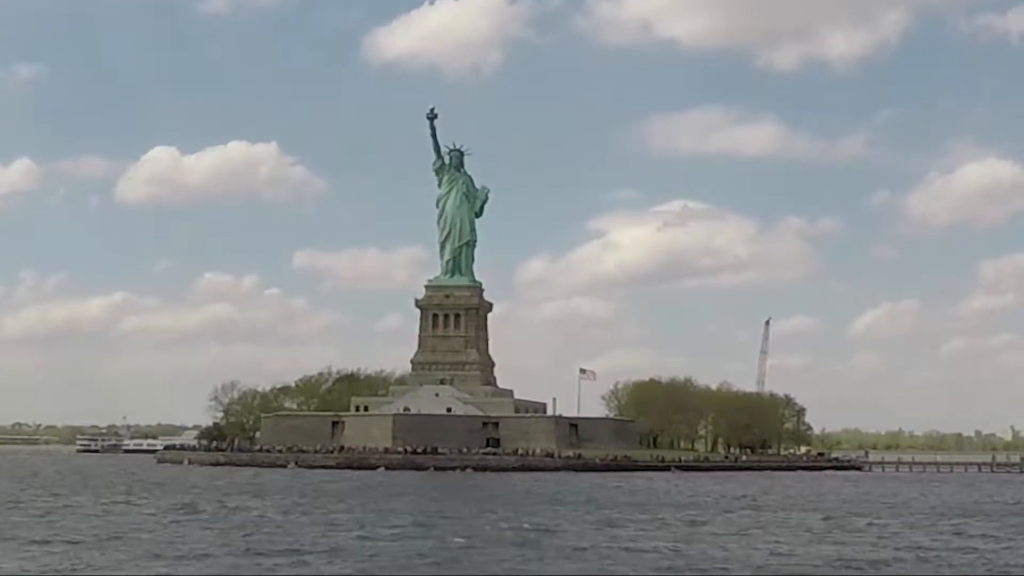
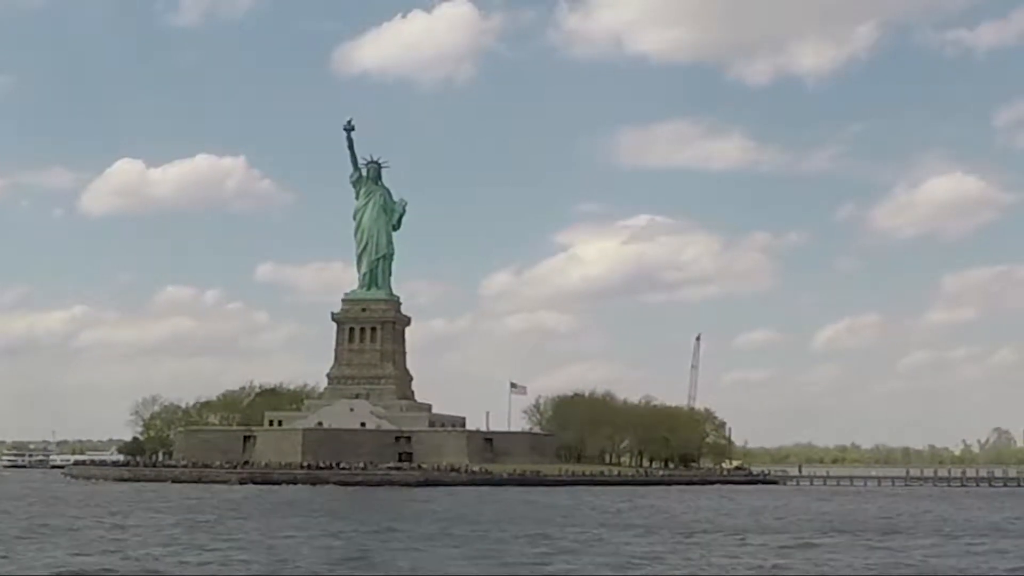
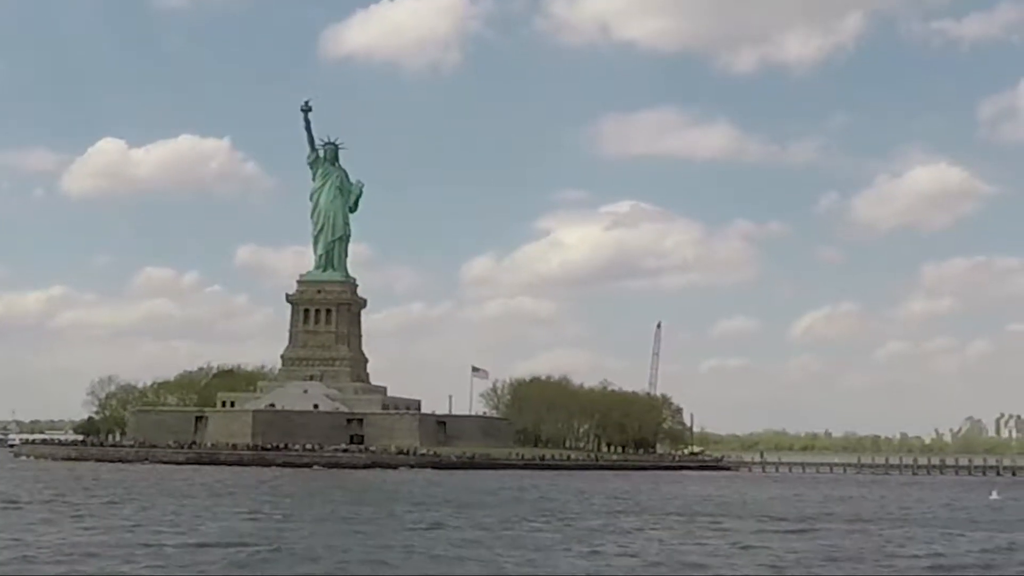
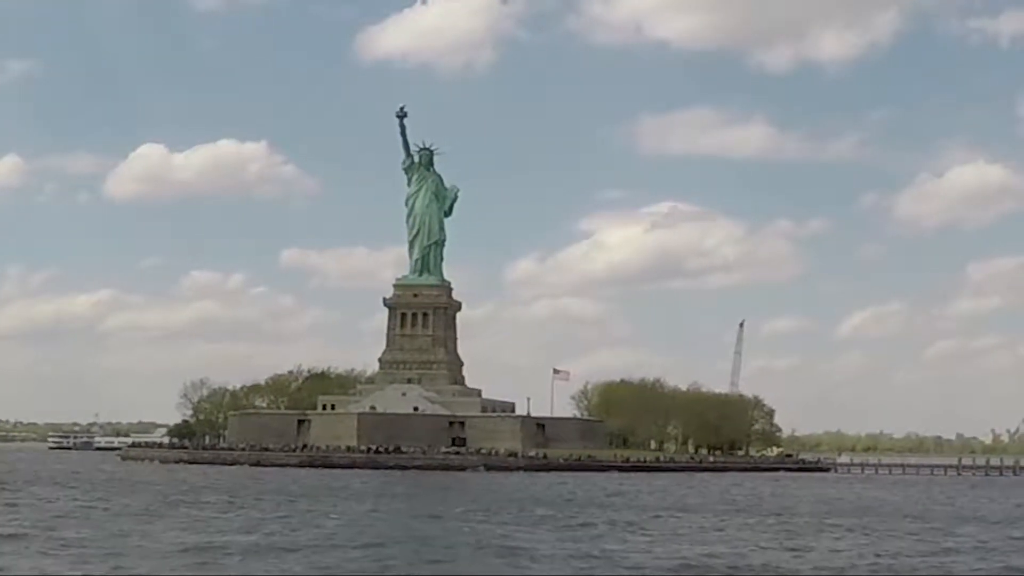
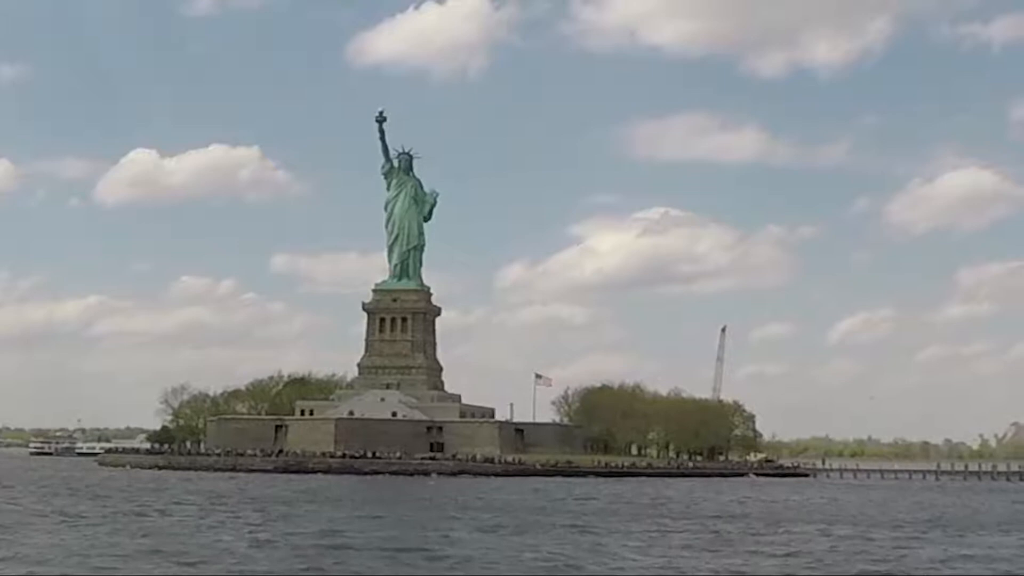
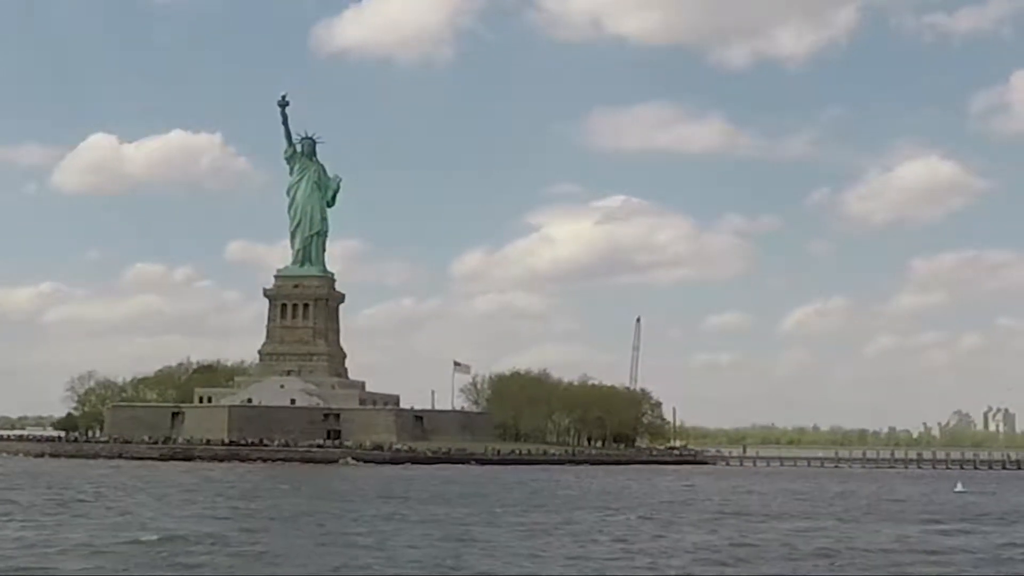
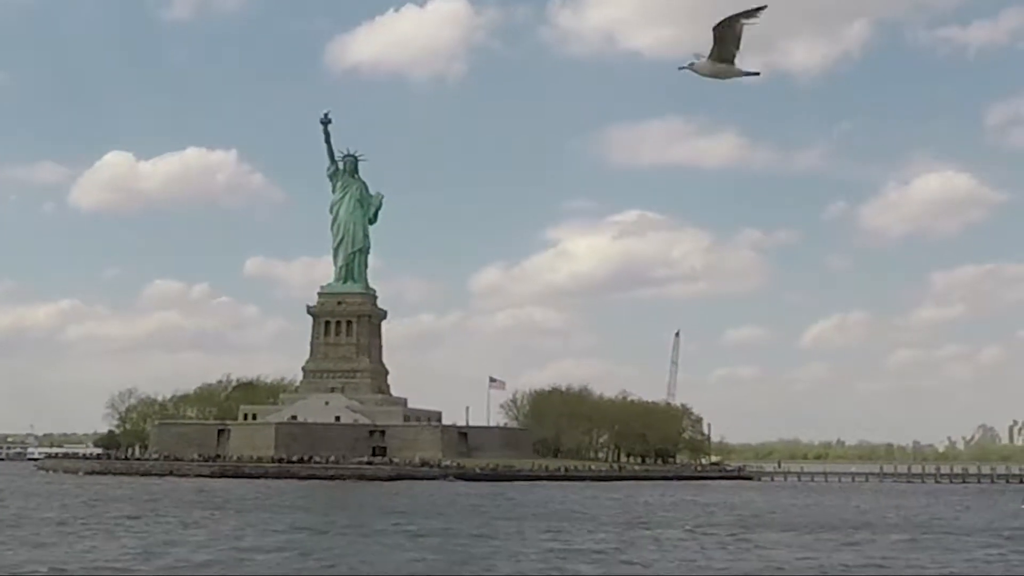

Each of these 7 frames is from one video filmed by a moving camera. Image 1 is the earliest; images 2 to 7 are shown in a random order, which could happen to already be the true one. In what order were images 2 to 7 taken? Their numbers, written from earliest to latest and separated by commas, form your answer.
4, 5, 2, 7, 3, 6
